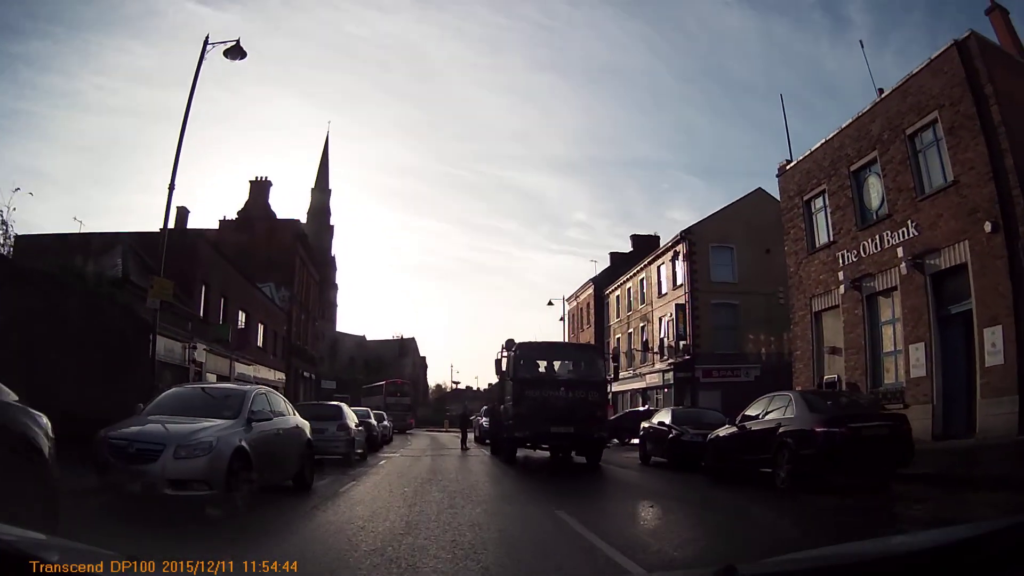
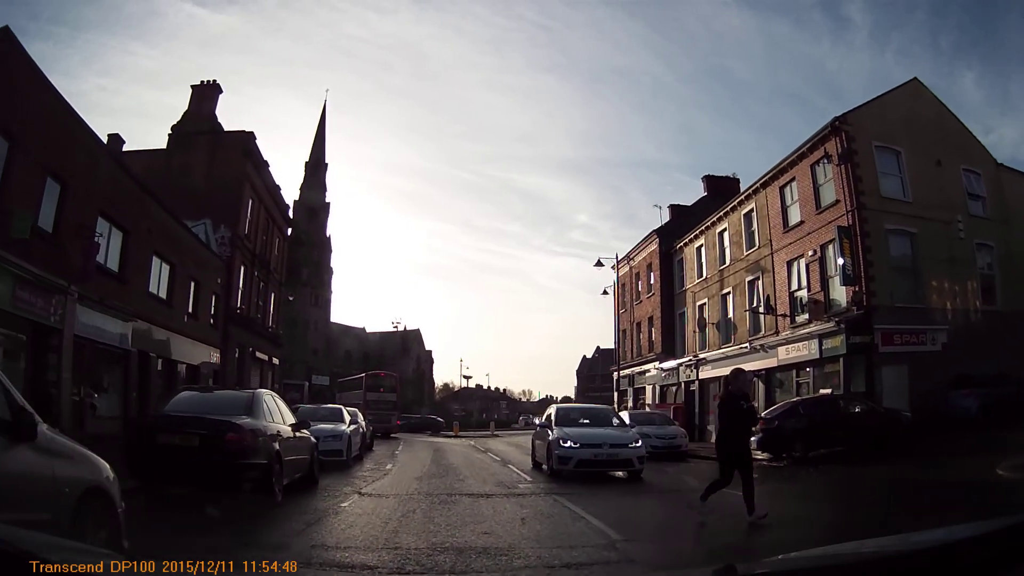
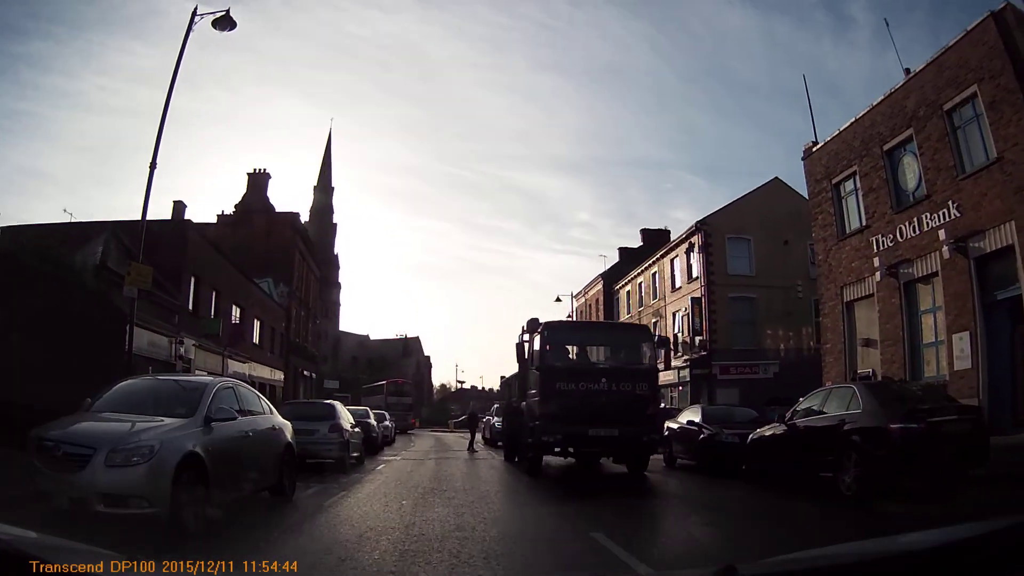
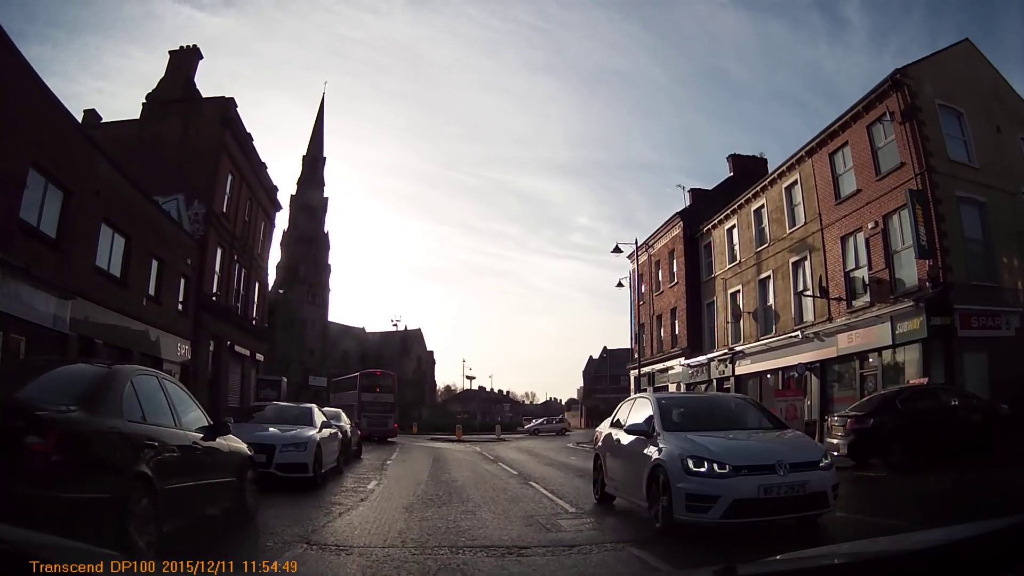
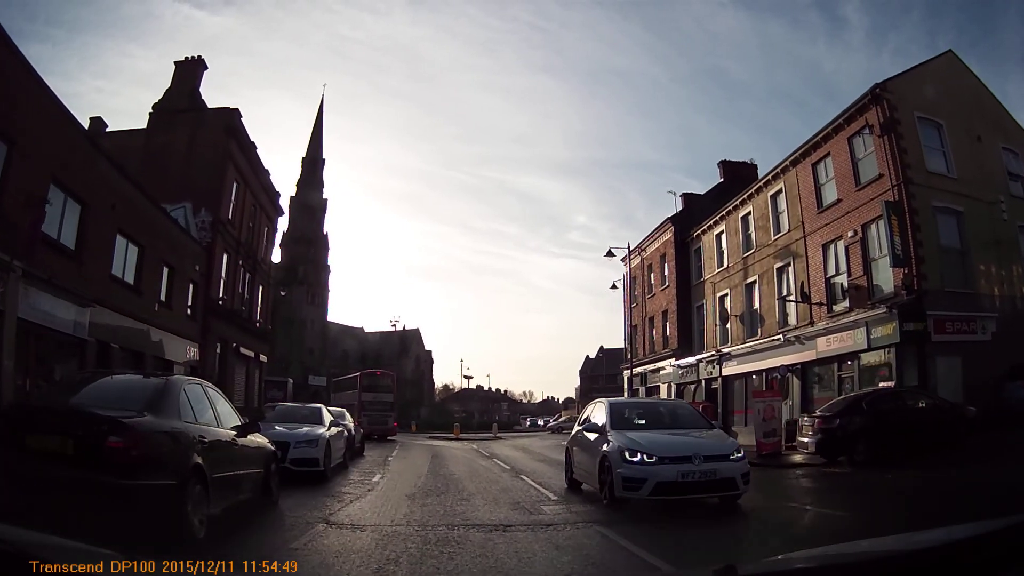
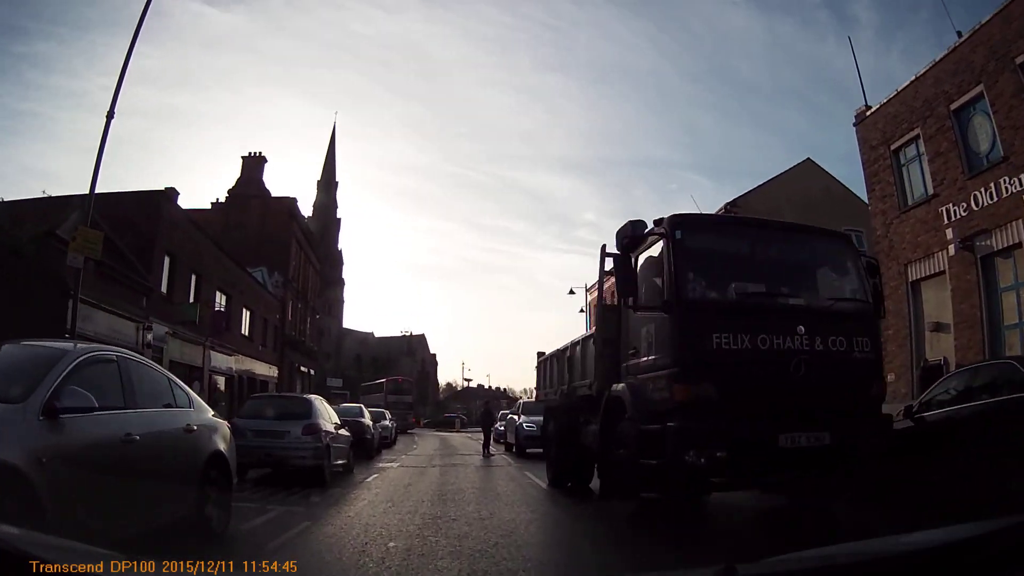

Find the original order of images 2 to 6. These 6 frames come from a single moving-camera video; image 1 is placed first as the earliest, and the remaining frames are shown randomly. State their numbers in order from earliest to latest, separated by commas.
3, 6, 2, 5, 4
